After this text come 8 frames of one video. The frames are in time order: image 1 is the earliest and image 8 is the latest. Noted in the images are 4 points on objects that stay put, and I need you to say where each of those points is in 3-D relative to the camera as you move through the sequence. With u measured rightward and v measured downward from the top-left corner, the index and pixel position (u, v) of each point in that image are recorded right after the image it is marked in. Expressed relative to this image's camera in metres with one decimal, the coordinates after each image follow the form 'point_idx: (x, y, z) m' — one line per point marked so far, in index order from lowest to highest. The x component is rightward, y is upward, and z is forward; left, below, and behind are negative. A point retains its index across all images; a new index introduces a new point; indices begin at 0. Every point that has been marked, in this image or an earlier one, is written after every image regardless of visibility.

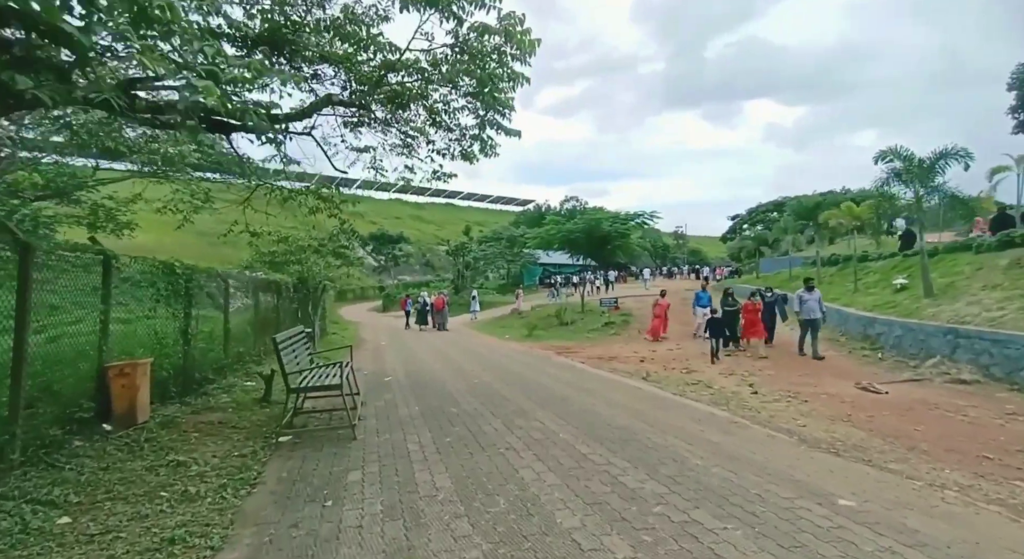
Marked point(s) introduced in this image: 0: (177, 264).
0: (-4.8, +0.2, +6.9) m
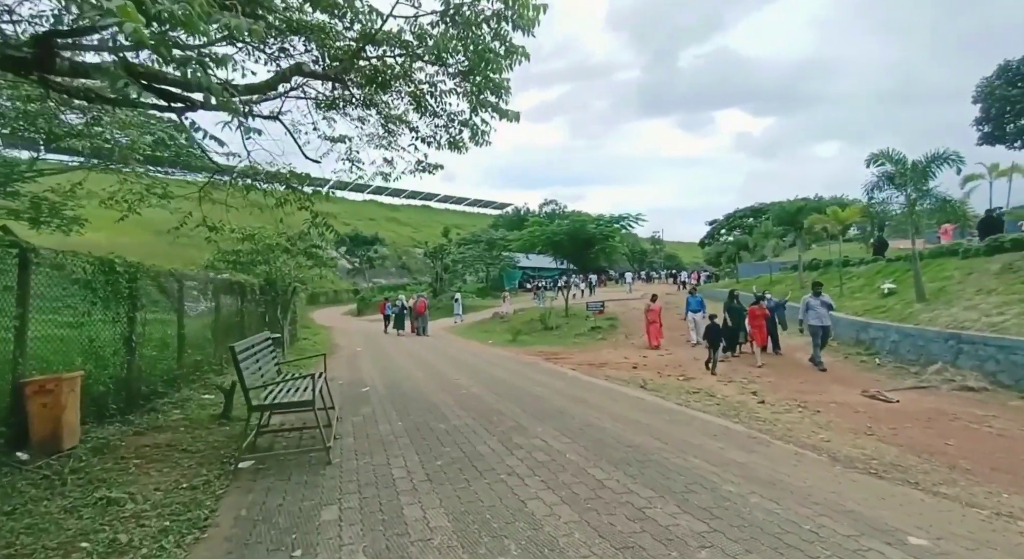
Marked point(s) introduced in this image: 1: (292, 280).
0: (-4.8, +0.2, +6.0) m
1: (-6.6, 0.0, +14.5) m
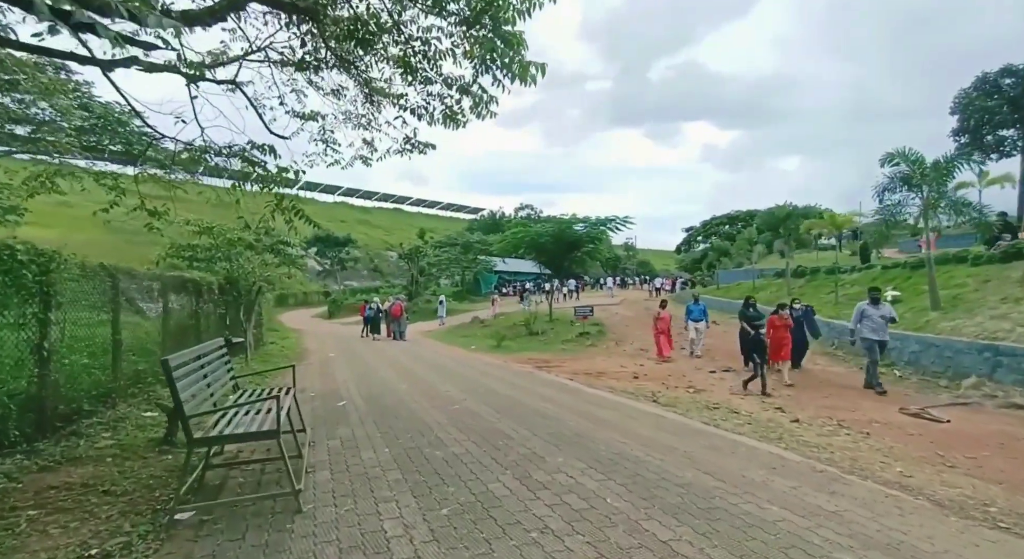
0: (-4.7, +0.3, +4.7) m
1: (-6.9, 0.0, +13.1) m
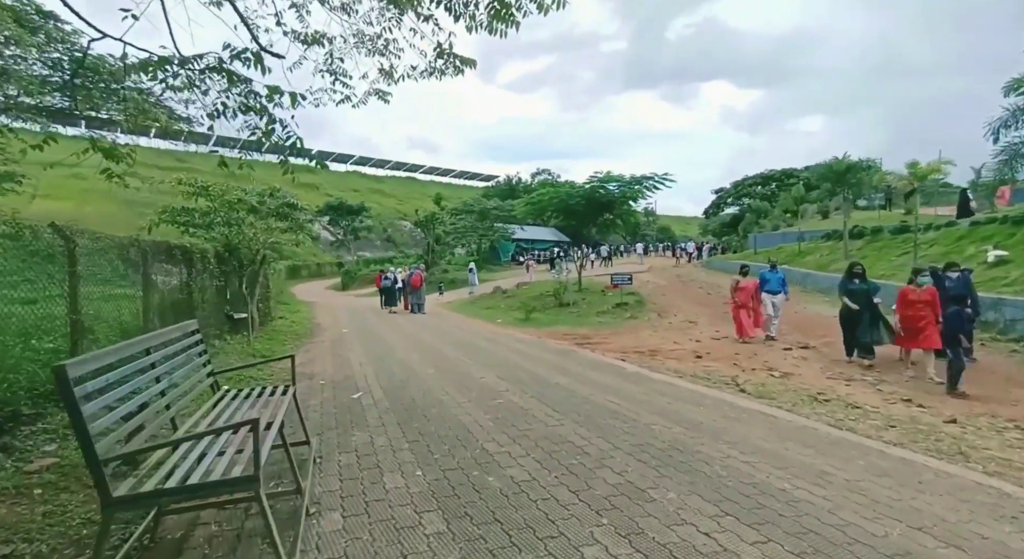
0: (-4.1, +0.6, +3.2) m
1: (-6.1, +0.8, +11.7) m
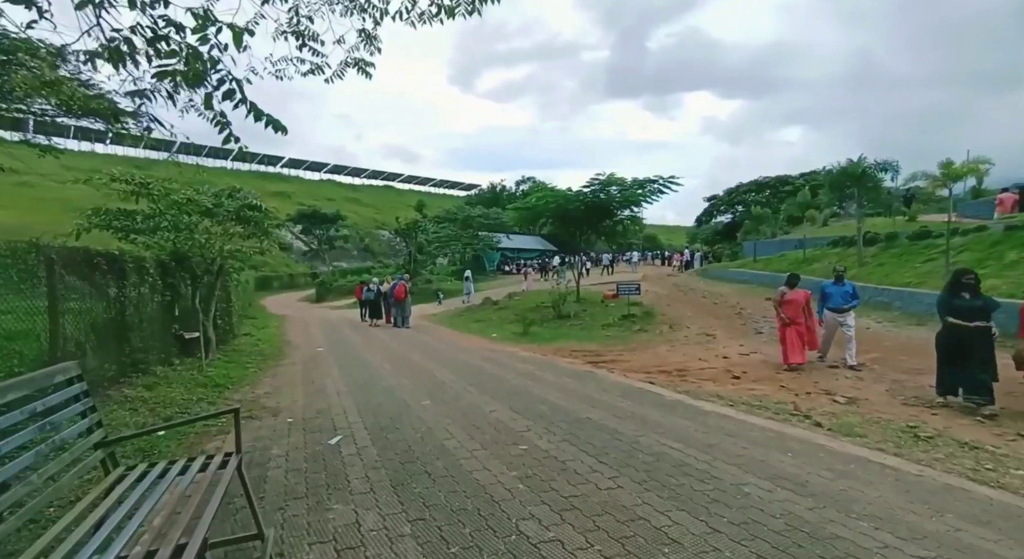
0: (-3.7, +0.5, +1.8) m
1: (-6.0, +0.5, +10.2) m
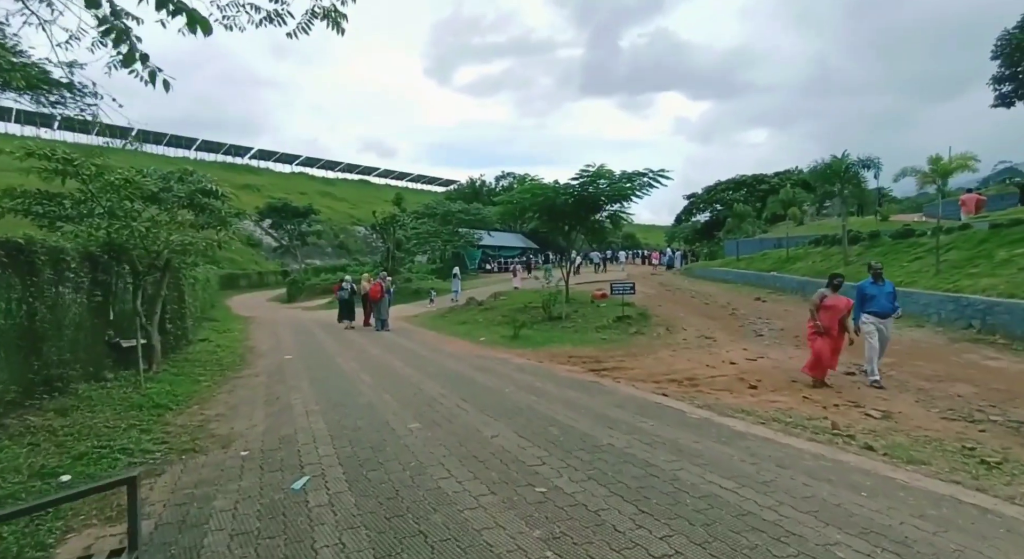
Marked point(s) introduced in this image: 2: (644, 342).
0: (-3.5, +0.5, +0.8) m
1: (-6.2, +0.5, +9.0) m
2: (+3.2, -1.5, +12.1) m
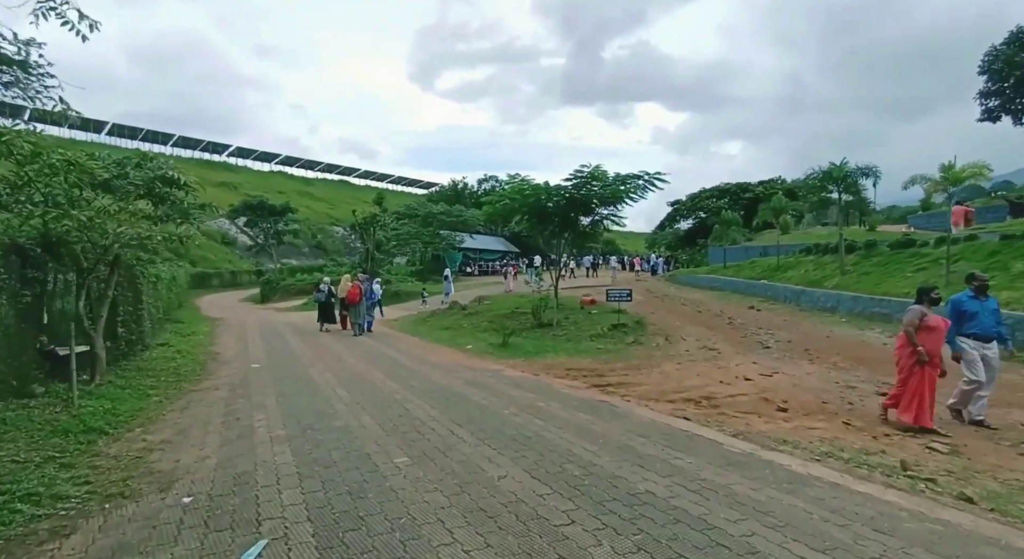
0: (-3.2, +0.5, -0.3) m
1: (-6.2, +0.5, +7.8) m
2: (+3.1, -1.6, +11.3) m
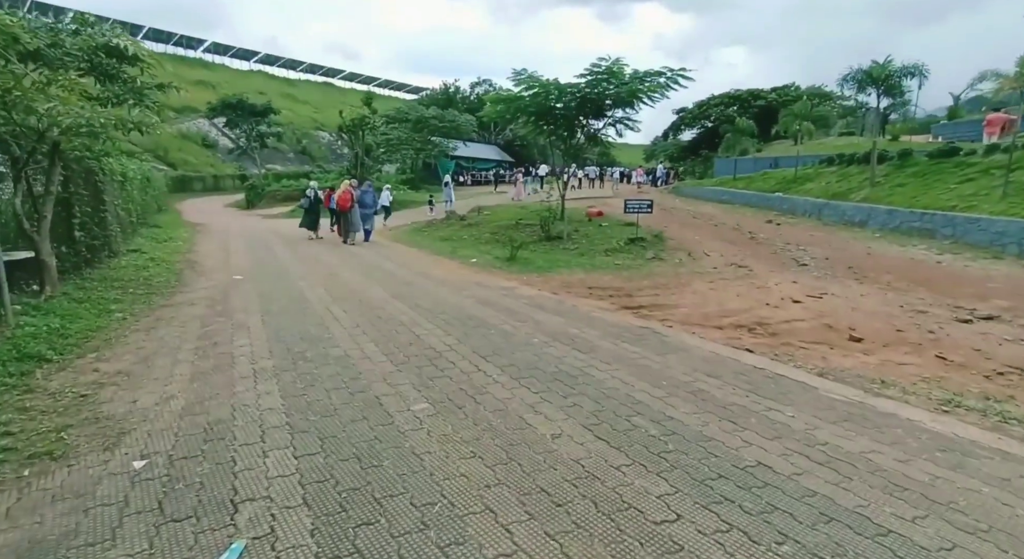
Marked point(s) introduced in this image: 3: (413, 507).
0: (-2.7, +0.3, -1.7) m
1: (-5.8, +1.9, +6.2) m
2: (+3.3, +0.3, +10.2) m
3: (-0.5, -1.1, +2.6) m
